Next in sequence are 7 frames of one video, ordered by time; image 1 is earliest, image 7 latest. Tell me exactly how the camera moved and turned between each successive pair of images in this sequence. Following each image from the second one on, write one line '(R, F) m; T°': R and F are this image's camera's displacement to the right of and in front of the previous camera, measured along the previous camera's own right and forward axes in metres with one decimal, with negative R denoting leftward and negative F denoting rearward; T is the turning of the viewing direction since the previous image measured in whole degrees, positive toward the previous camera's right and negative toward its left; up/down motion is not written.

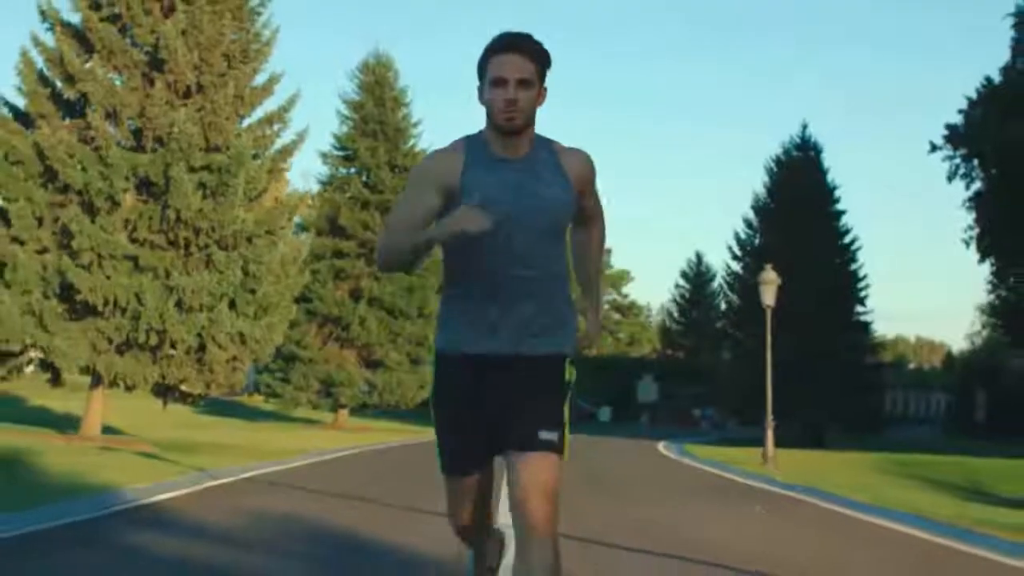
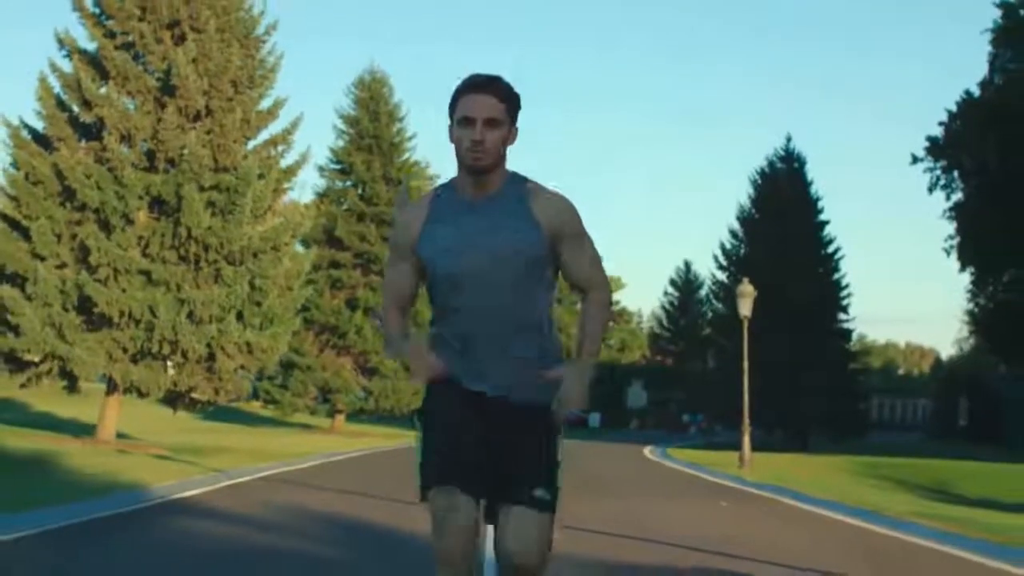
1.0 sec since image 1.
(0.0, -1.7) m; 0°
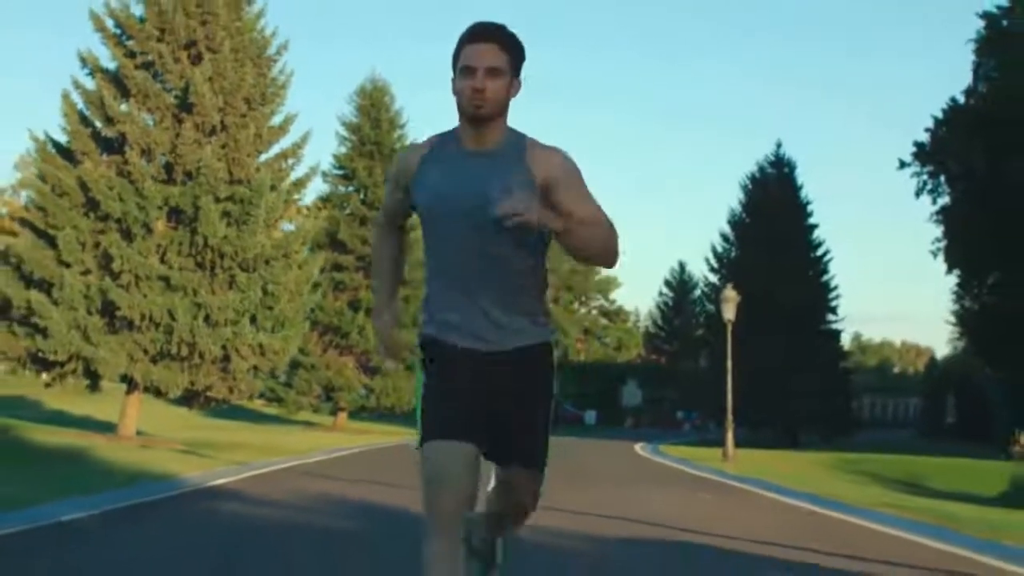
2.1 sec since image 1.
(0.0, -1.9) m; 0°
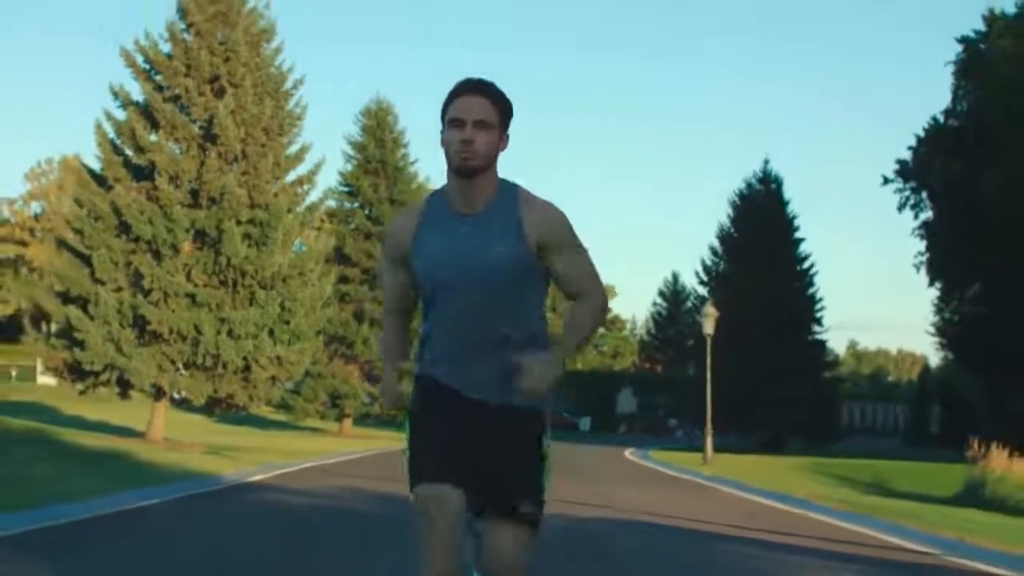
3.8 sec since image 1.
(0.0, -2.8) m; 0°
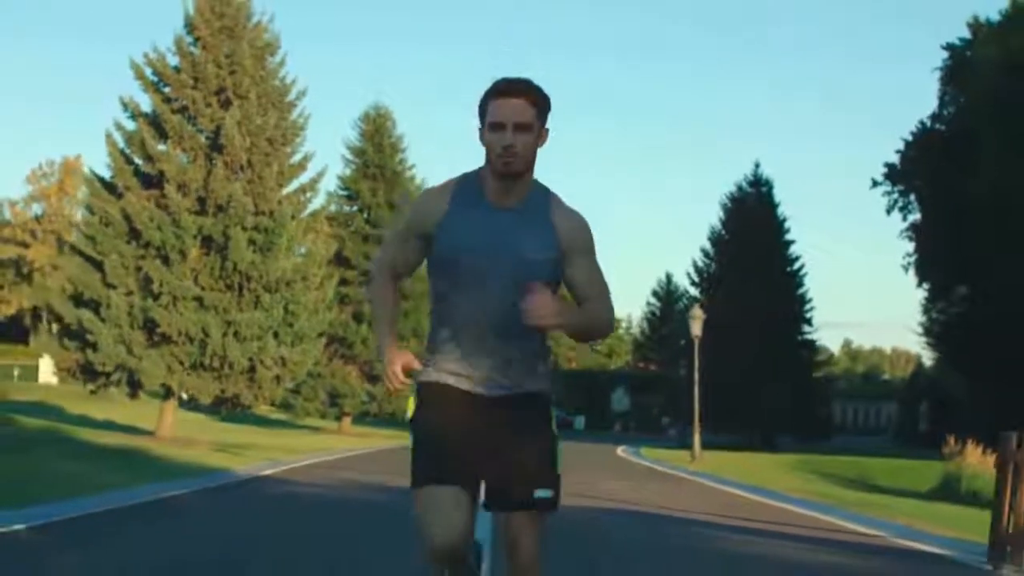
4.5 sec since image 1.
(0.0, -1.4) m; 0°
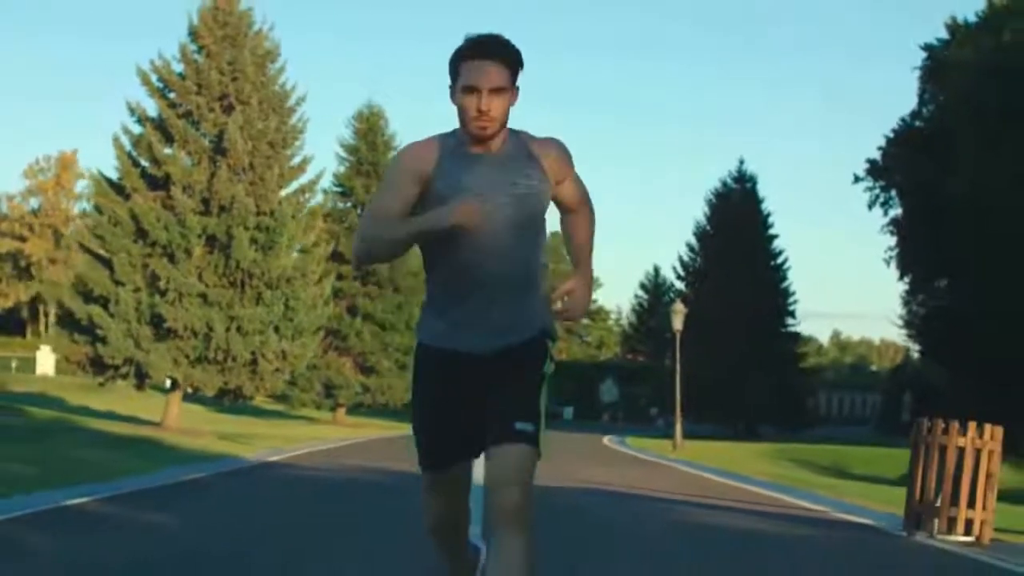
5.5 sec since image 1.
(0.0, -1.7) m; 0°
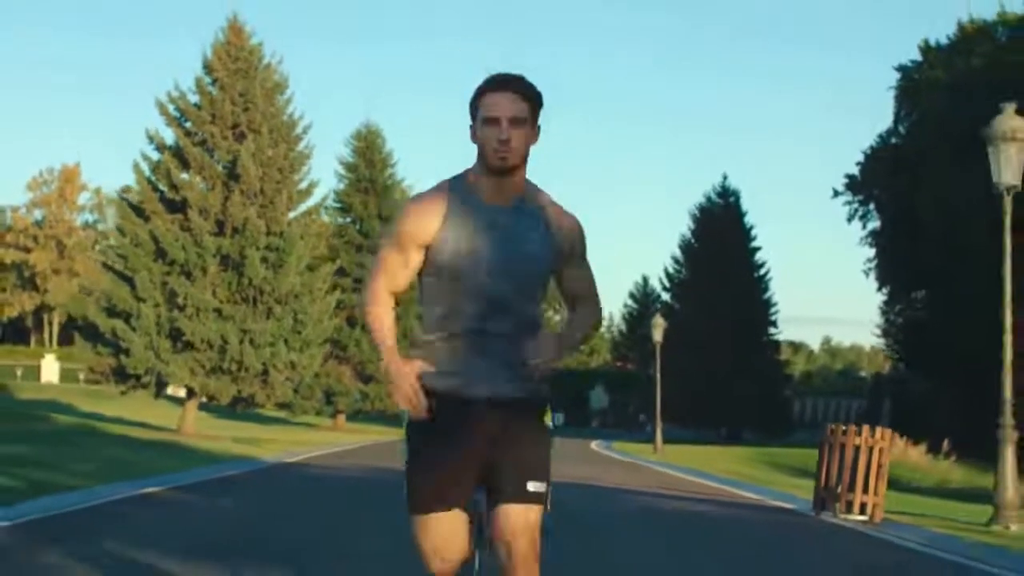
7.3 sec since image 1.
(0.0, -3.0) m; 0°
